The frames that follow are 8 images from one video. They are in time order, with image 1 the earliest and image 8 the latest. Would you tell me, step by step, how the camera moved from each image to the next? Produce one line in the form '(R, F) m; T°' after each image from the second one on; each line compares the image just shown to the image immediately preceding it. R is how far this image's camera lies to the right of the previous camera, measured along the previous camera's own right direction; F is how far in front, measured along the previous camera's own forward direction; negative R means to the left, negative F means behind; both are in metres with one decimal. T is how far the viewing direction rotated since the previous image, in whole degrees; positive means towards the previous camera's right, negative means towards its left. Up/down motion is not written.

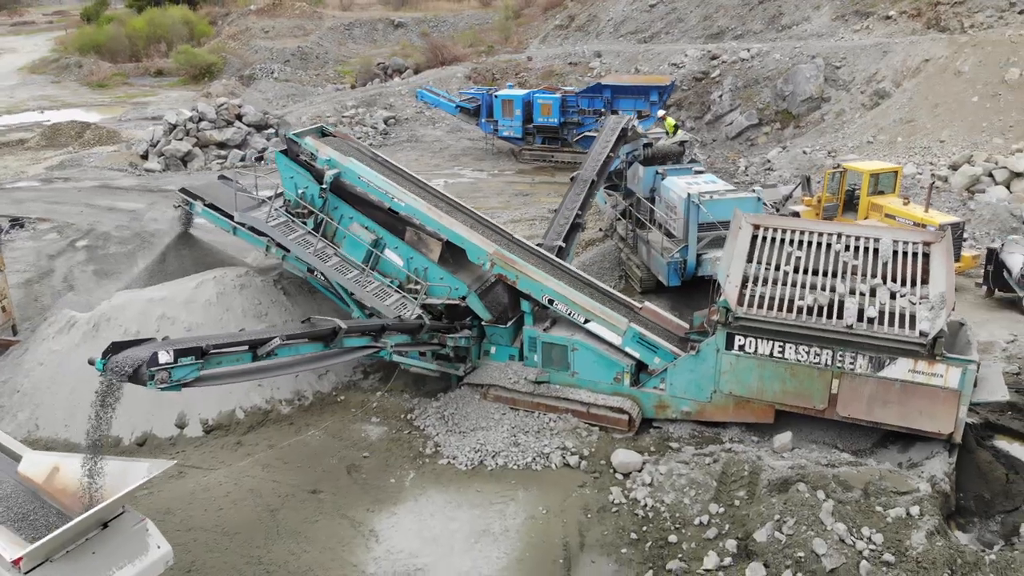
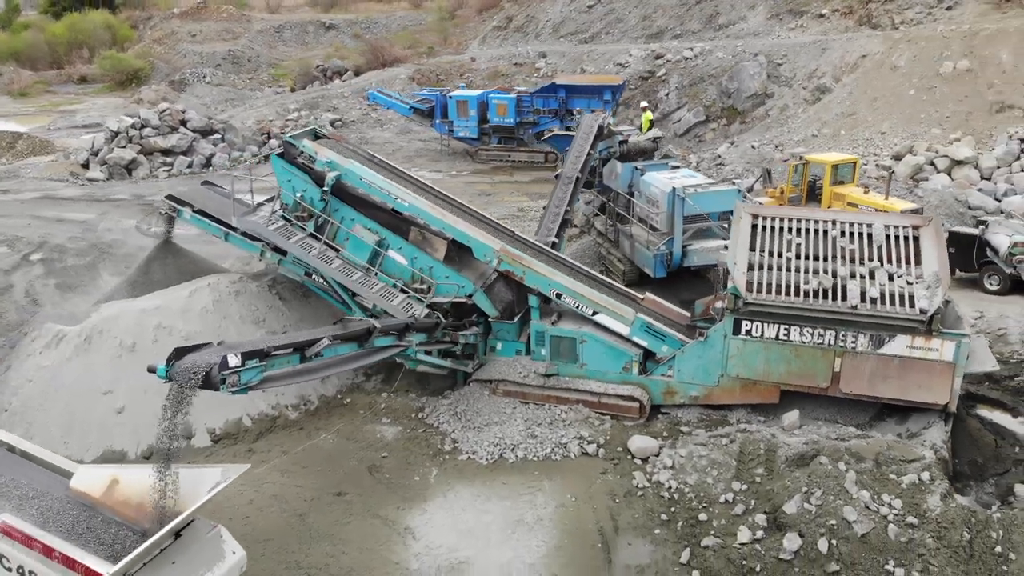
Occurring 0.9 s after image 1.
(-0.7, -0.1) m; +5°
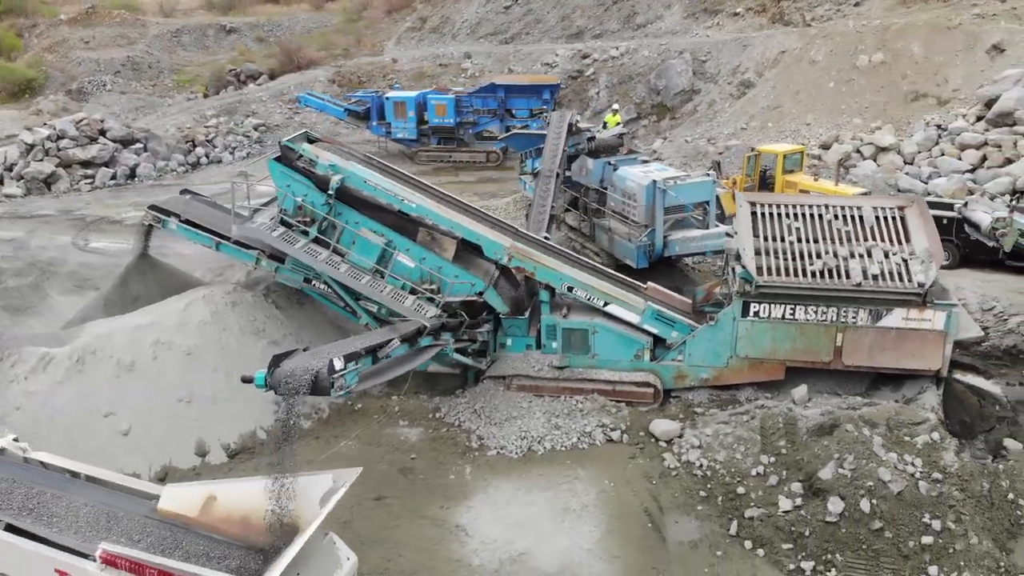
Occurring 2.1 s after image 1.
(-1.0, 0.0) m; +7°
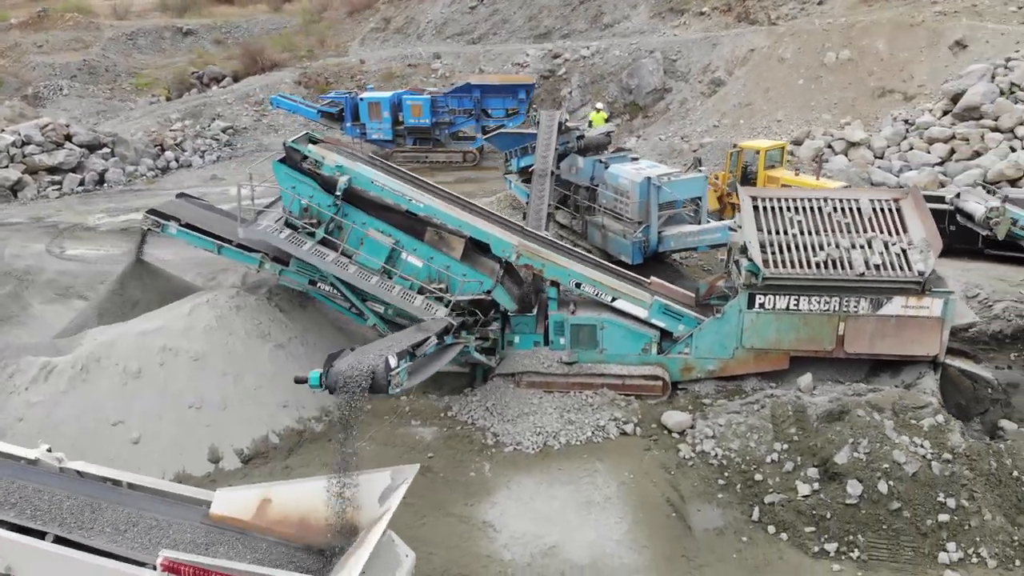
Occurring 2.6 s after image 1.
(-0.5, 0.0) m; +3°
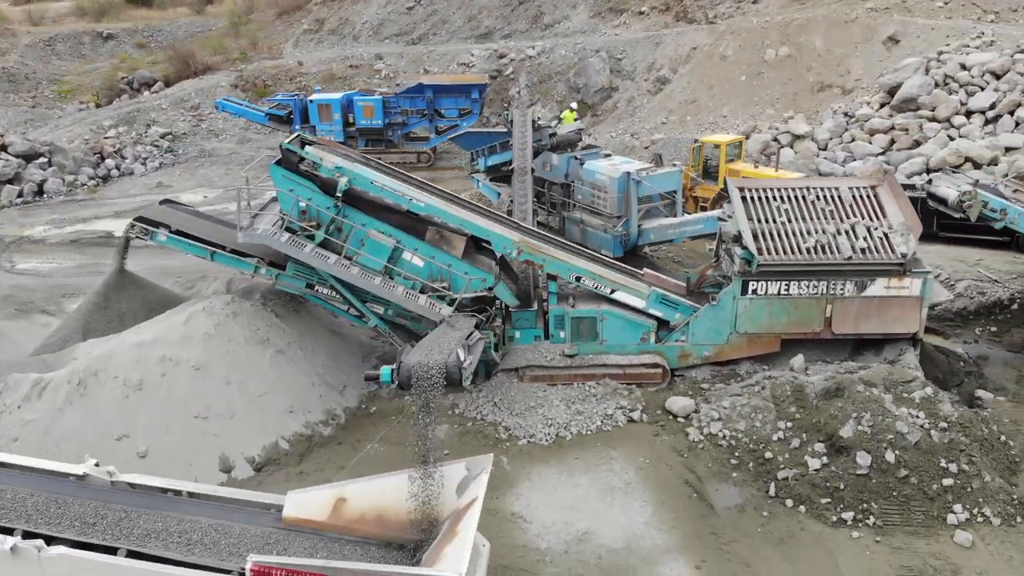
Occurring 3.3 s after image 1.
(-0.7, -0.1) m; +5°
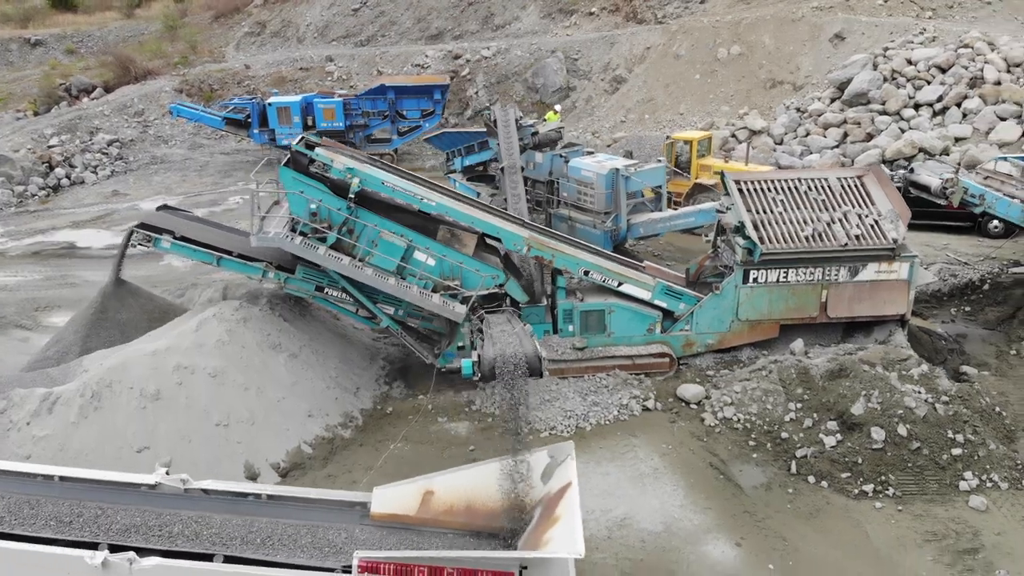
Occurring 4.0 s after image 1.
(-0.7, -0.1) m; +5°
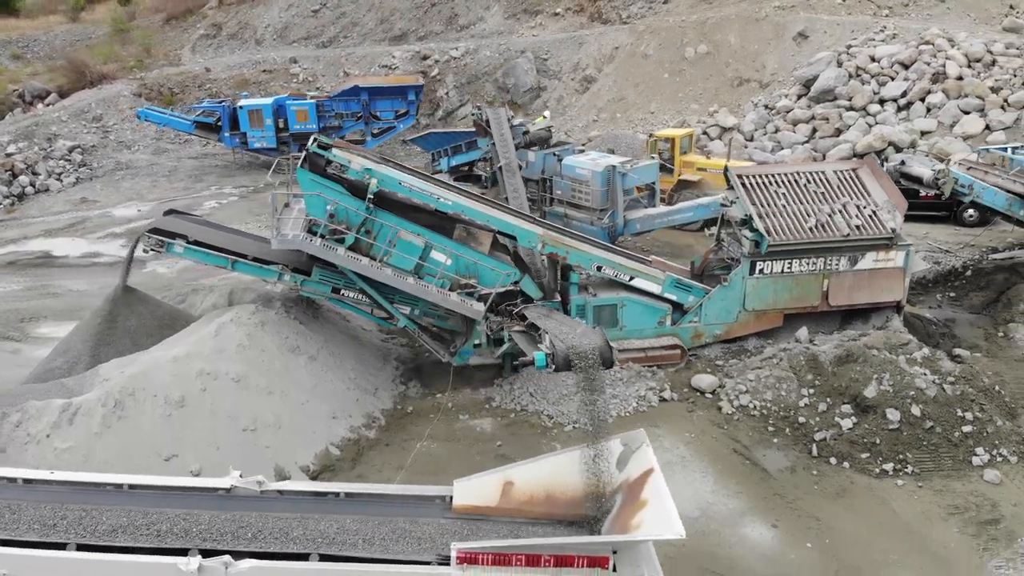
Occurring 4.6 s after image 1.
(-0.7, -0.1) m; +4°
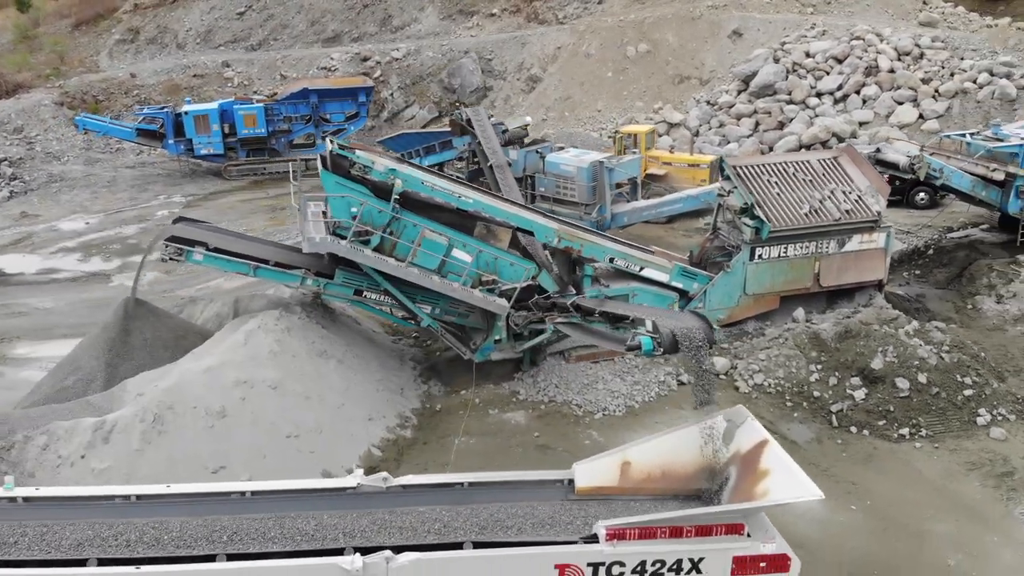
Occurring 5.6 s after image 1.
(-1.1, -0.1) m; +7°
